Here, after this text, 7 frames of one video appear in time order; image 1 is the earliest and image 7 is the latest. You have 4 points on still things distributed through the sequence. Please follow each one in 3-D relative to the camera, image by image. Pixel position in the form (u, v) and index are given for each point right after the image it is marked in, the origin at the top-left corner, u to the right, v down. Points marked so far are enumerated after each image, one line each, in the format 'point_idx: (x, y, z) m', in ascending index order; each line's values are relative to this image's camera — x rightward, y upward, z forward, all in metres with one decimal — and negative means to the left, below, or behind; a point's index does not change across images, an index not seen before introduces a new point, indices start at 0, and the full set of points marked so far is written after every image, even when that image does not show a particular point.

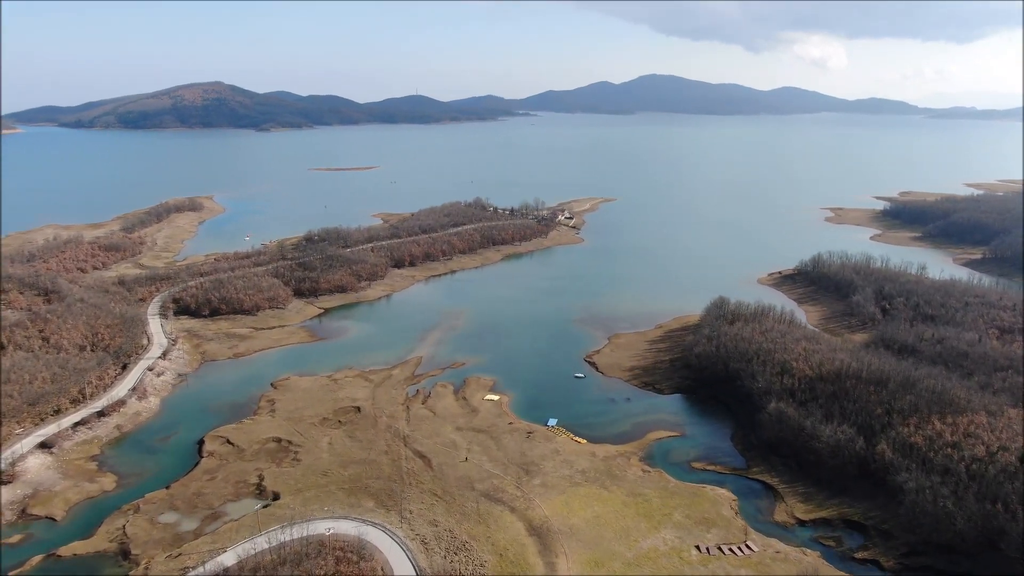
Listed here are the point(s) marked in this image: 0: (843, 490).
0: (+7.2, -4.4, +16.9) m
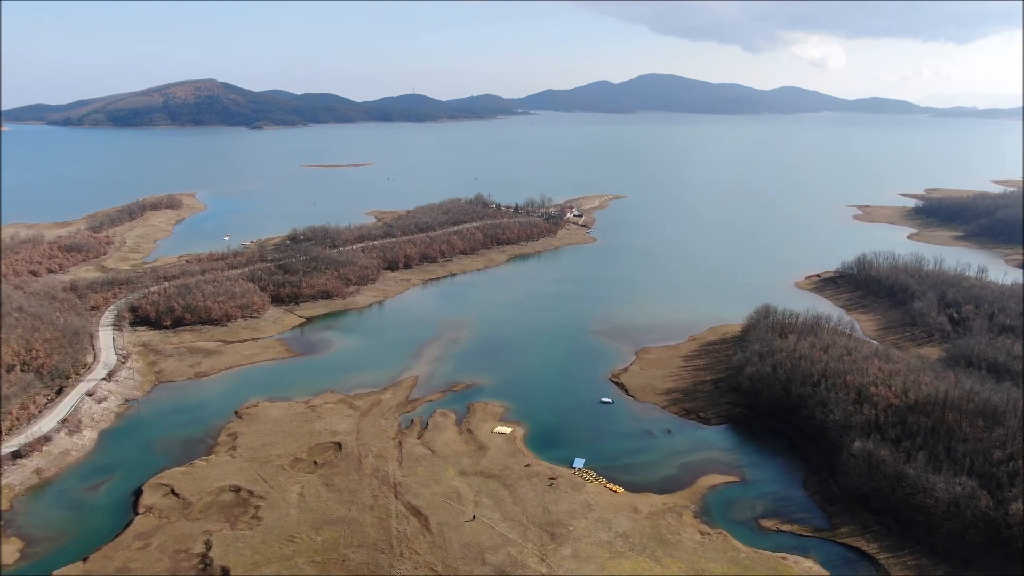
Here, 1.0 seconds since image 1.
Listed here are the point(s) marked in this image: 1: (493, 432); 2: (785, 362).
0: (+7.6, -4.6, +13.0) m
1: (-0.5, -3.4, +18.1) m
2: (+6.8, -1.8, +19.2) m
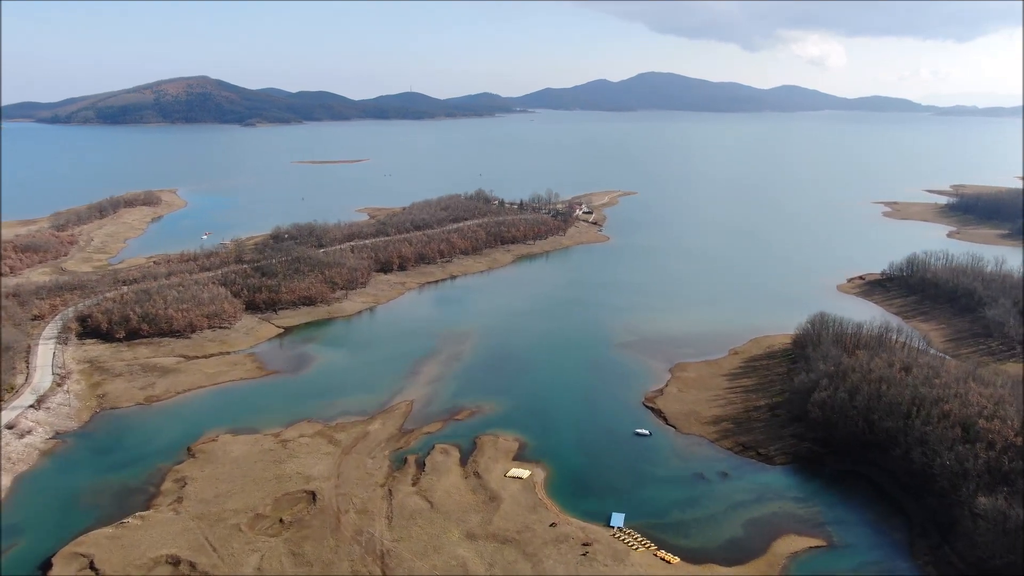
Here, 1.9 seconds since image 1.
0: (+8.0, -4.8, +9.4) m
1: (-0.1, -3.5, +14.5) m
2: (+7.1, -2.0, +15.6) m
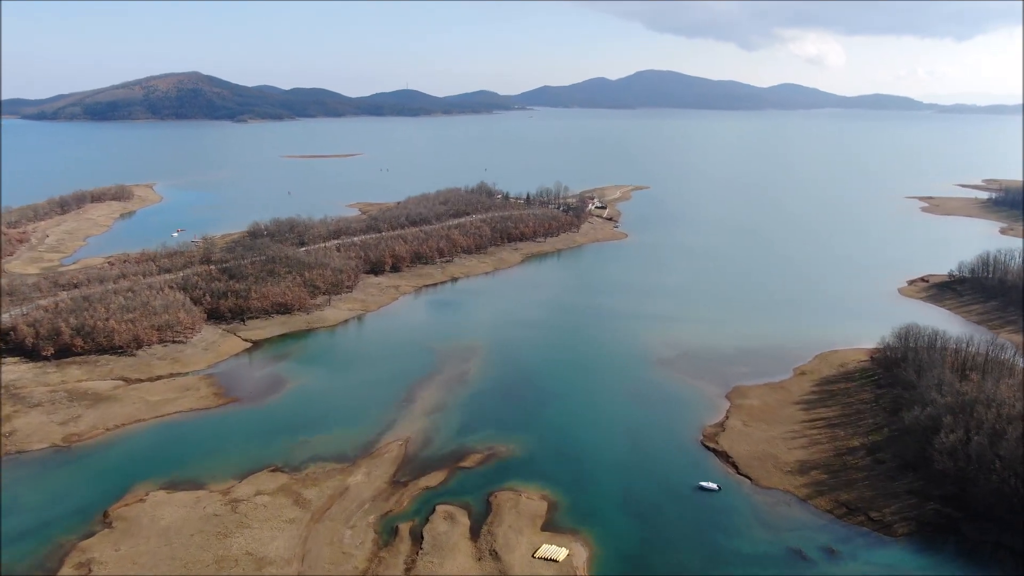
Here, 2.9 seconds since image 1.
0: (+8.4, -4.9, +5.5) m
1: (+0.3, -3.7, +10.6) m
2: (+7.5, -2.1, +11.7) m
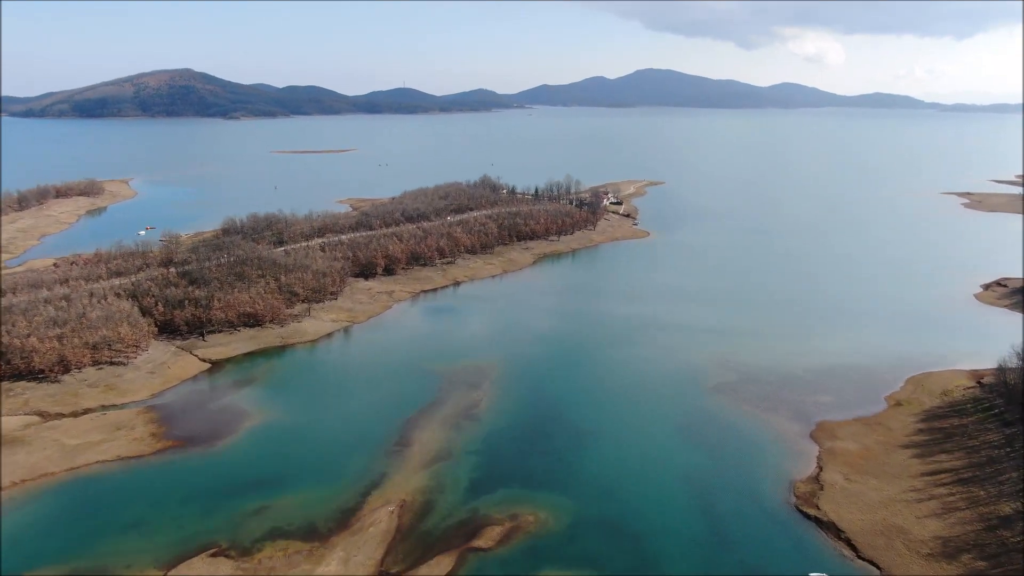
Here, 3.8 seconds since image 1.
0: (+8.8, -5.0, +1.9) m
1: (+0.7, -3.8, +6.9) m
2: (+7.9, -2.3, +8.1) m
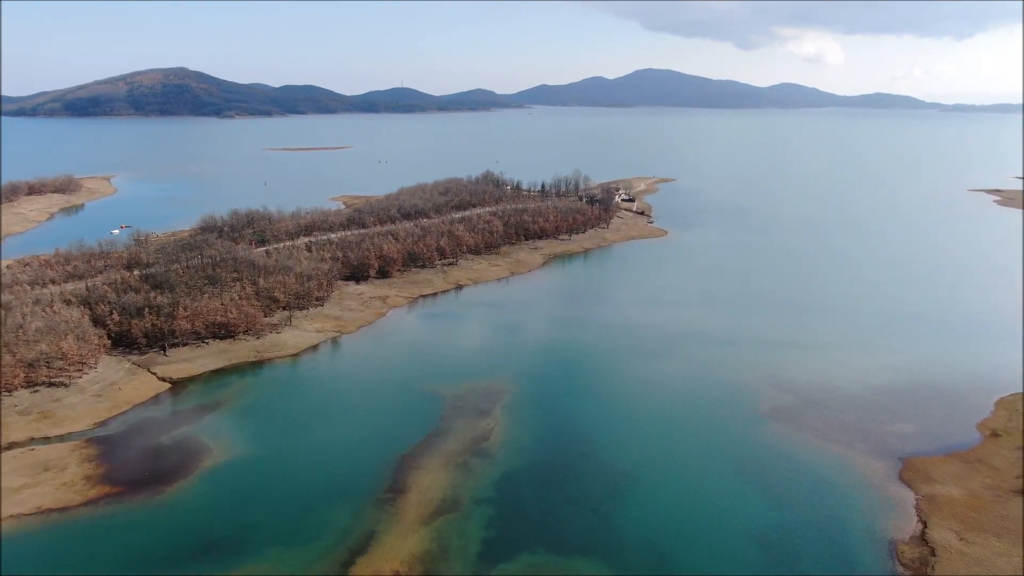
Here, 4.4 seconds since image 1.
0: (+9.1, -5.1, -0.5) m
1: (+1.0, -3.9, +4.5) m
2: (+8.2, -2.3, +5.7) m
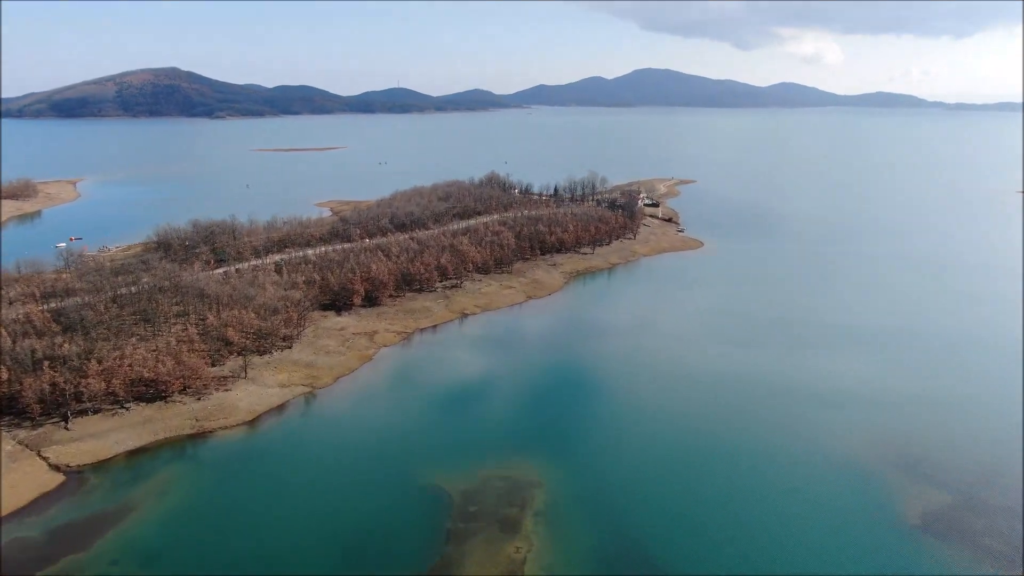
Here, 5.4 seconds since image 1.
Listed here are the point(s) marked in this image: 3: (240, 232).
0: (+9.6, -5.7, -4.4) m
1: (+1.4, -4.5, +0.7) m
2: (+8.6, -2.9, +1.8) m
3: (-6.9, +1.5, +19.5) m
